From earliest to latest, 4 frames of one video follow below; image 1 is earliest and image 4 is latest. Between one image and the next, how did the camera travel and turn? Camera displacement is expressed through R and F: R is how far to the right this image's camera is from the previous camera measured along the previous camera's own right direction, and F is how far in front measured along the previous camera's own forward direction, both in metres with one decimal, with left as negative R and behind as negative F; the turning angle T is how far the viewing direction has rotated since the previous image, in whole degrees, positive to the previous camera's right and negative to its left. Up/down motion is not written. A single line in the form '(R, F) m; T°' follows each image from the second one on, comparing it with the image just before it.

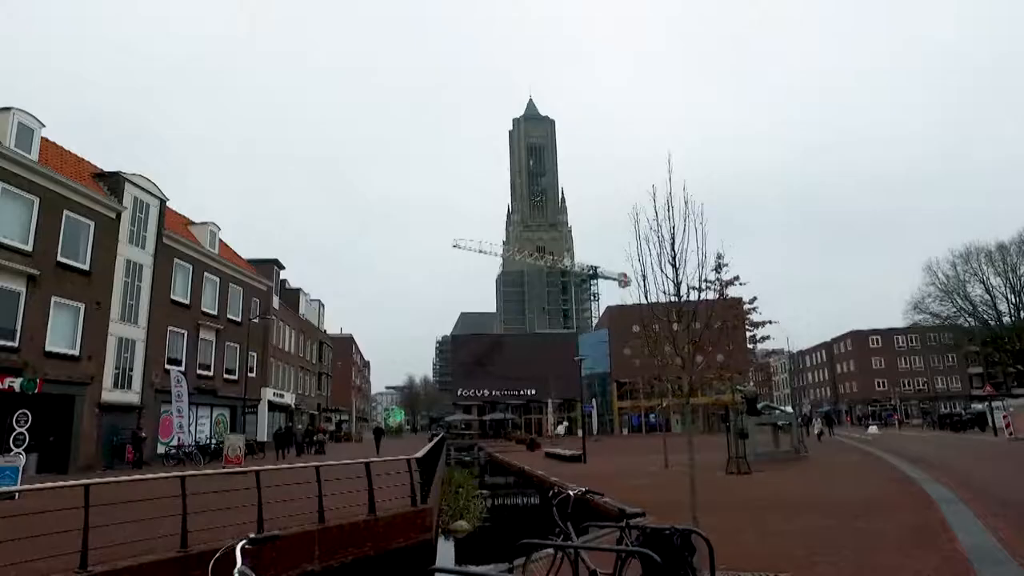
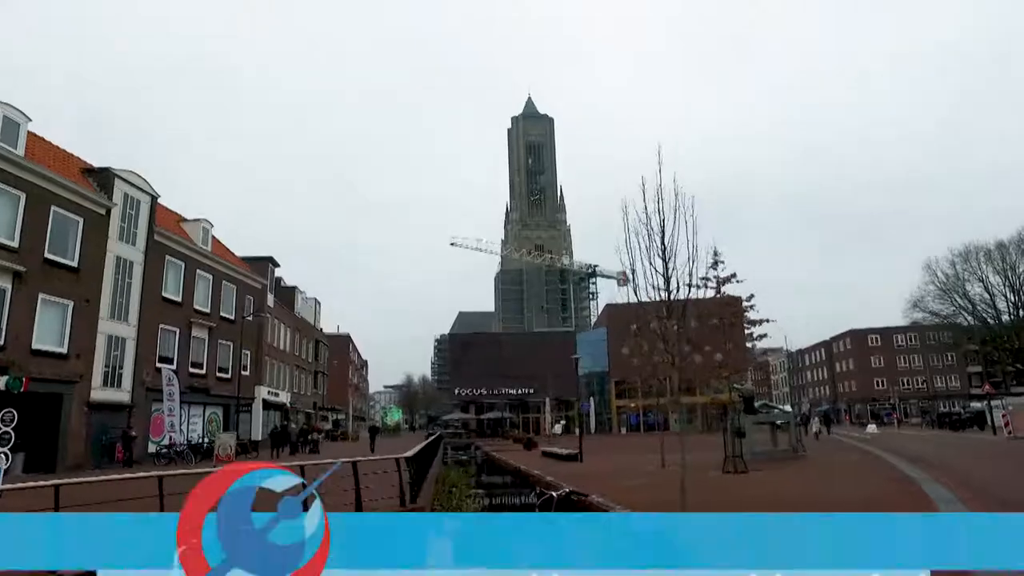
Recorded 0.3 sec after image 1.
(+0.1, +0.2) m; 0°
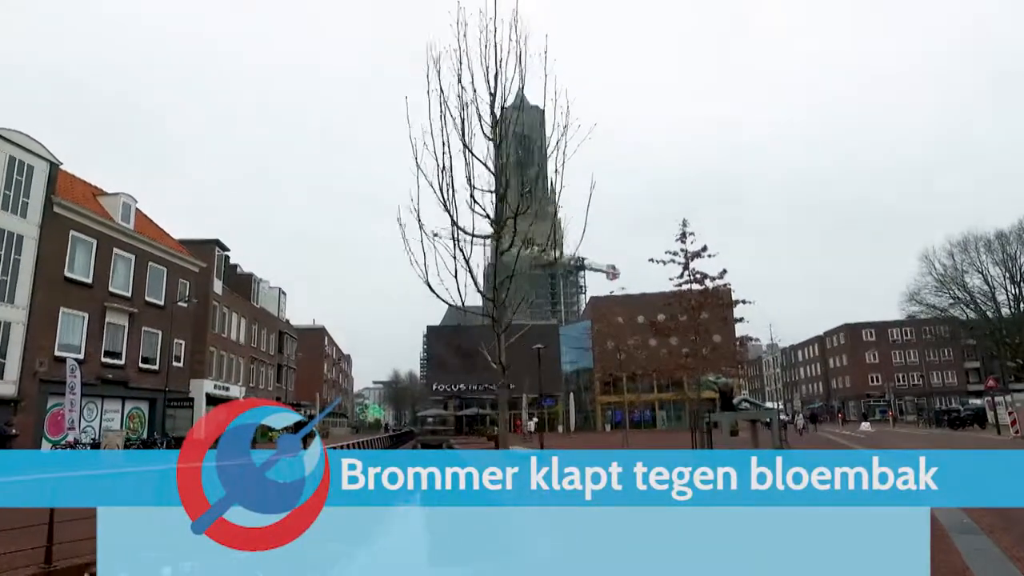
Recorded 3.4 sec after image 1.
(+1.5, +2.6) m; 0°
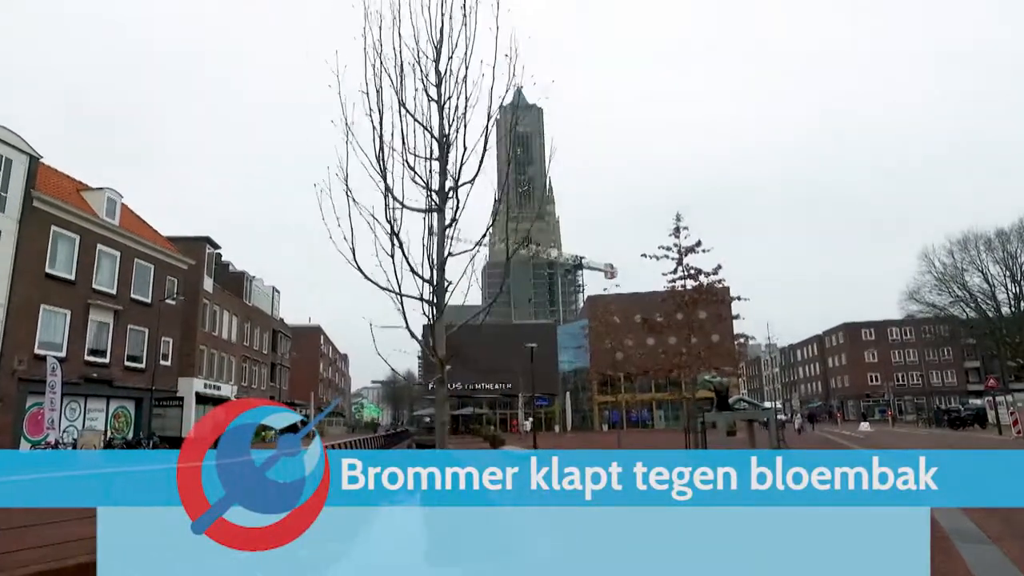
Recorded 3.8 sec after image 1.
(+0.3, +0.4) m; 0°
